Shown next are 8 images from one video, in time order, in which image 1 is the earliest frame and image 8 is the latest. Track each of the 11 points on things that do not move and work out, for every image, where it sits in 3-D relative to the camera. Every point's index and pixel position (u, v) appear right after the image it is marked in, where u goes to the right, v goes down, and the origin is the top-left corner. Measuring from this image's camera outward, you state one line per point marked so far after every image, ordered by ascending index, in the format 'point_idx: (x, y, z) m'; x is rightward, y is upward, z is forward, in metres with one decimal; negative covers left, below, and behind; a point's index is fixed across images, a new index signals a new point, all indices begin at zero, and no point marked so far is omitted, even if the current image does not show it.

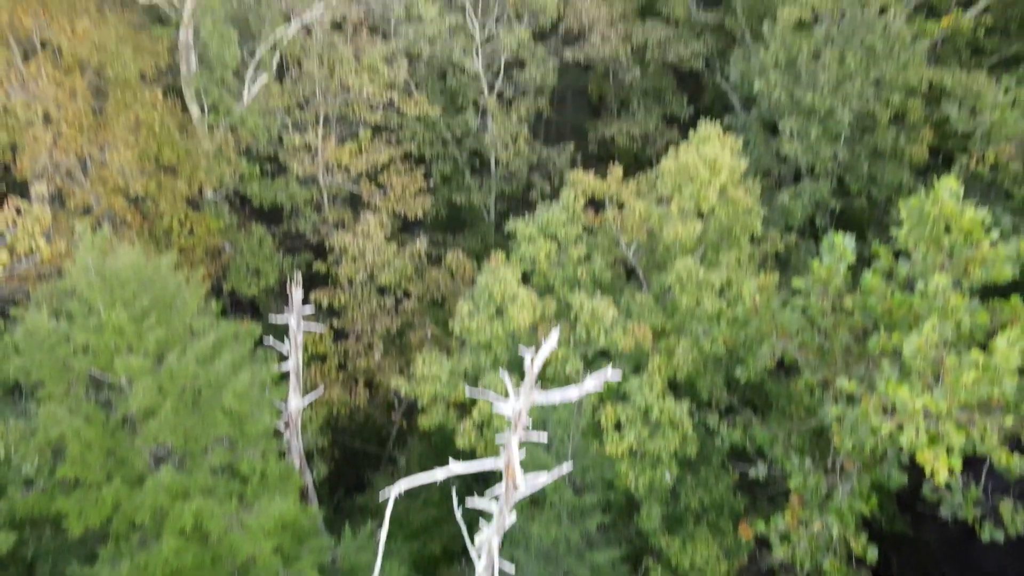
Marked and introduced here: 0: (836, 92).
0: (+3.6, +2.1, +8.2) m
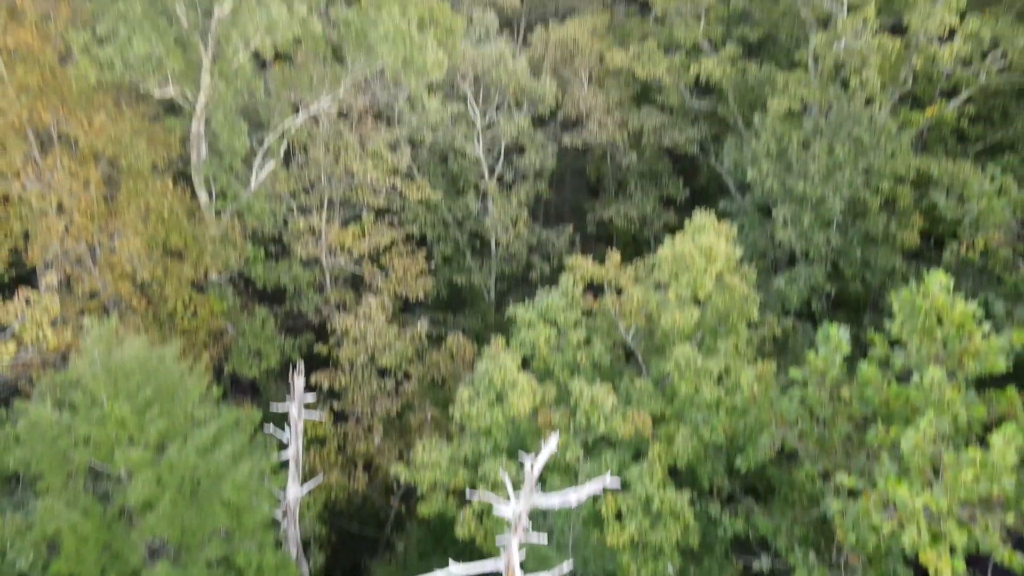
0: (+3.6, +1.2, +8.4) m
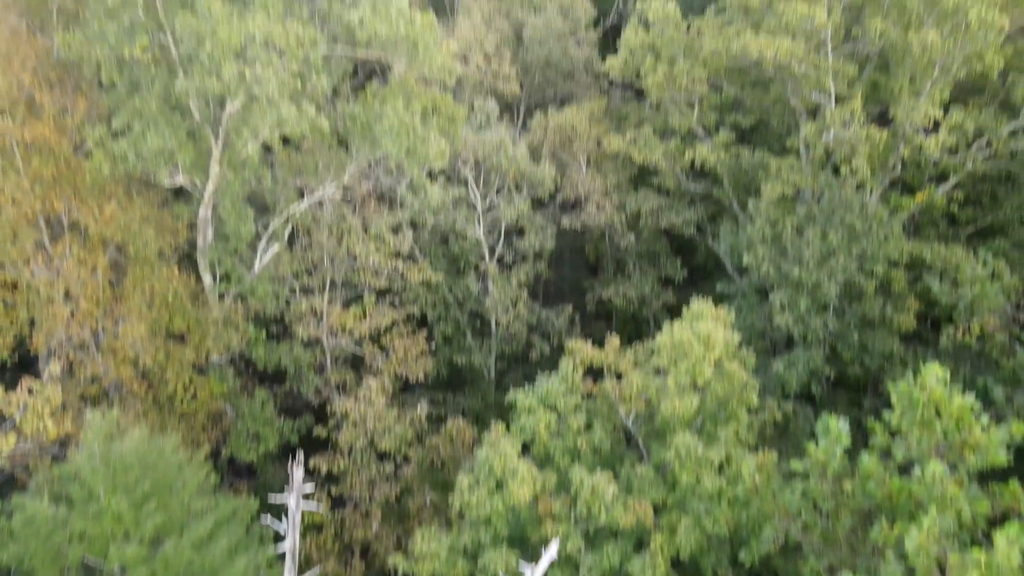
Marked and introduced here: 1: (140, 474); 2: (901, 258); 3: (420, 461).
0: (+3.6, +0.2, +8.6) m
1: (-3.2, -1.6, +6.3) m
2: (+4.5, +0.4, +8.6) m
3: (-1.1, -2.2, +9.2) m
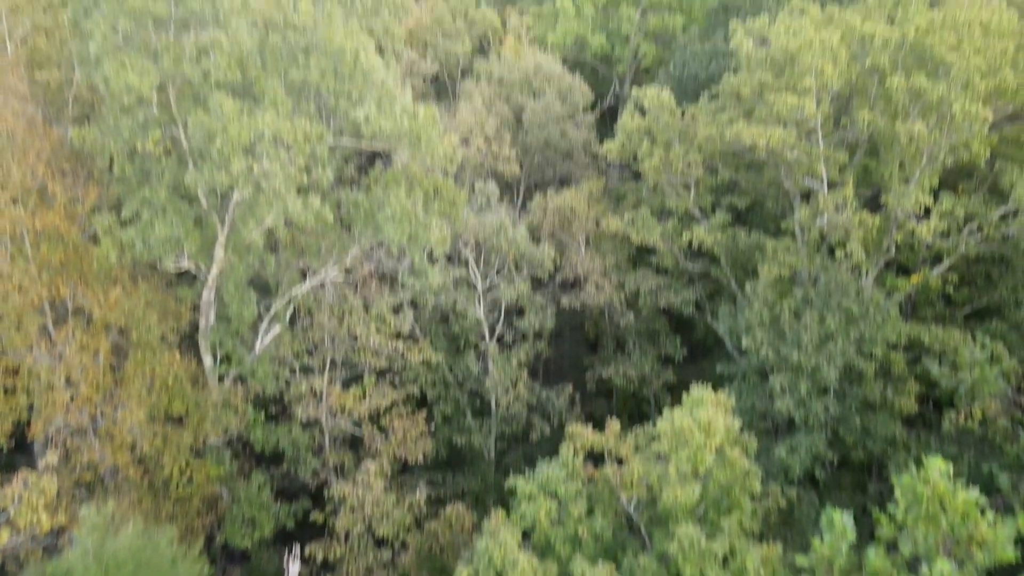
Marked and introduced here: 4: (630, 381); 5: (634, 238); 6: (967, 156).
0: (+3.6, -0.7, +8.6) m
1: (-3.2, -2.3, +6.2) m
2: (+4.5, -0.6, +8.7) m
3: (-1.1, -3.2, +9.0) m
4: (+2.0, -1.6, +12.3) m
5: (+2.0, +0.8, +11.9) m
6: (+5.3, +1.6, +8.7) m
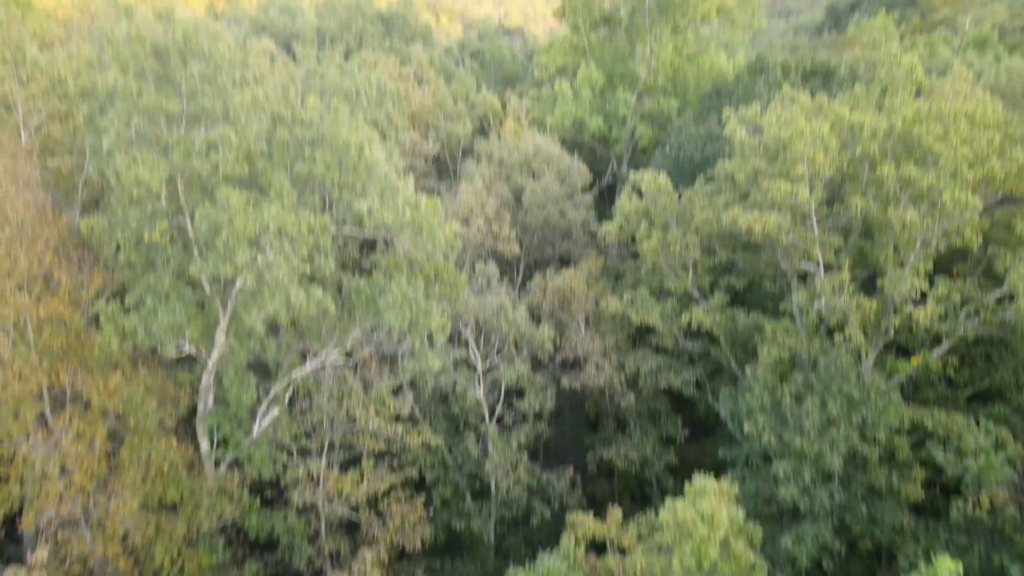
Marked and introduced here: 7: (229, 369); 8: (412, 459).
0: (+3.6, -1.7, +8.5) m
1: (-3.2, -3.1, +6.0) m
2: (+4.5, -1.6, +8.6) m
3: (-1.1, -4.2, +8.7) m
4: (+2.0, -2.9, +12.1) m
5: (+2.0, -0.5, +11.9) m
6: (+5.3, +0.6, +8.8) m
7: (-3.2, -0.9, +8.5) m
8: (-1.4, -2.5, +10.7) m
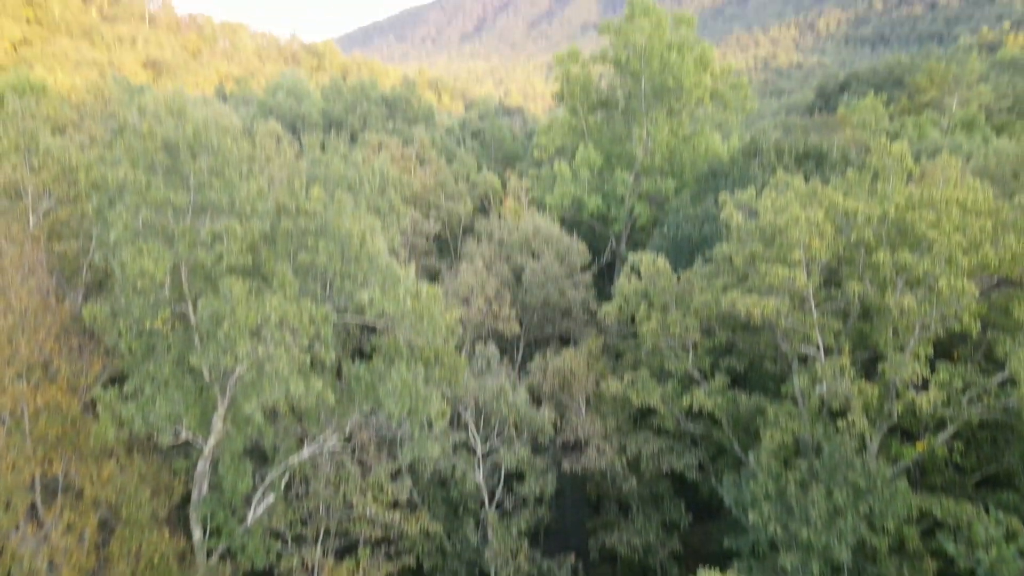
0: (+3.6, -2.7, +8.3) m
1: (-3.2, -3.8, +5.7) m
2: (+4.5, -2.6, +8.4) m
3: (-1.1, -5.2, +8.3) m
4: (+2.0, -4.2, +11.8) m
5: (+2.0, -1.8, +11.8) m
6: (+5.3, -0.5, +8.9) m
7: (-3.2, -1.9, +8.4) m
8: (-1.4, -3.7, +10.5) m
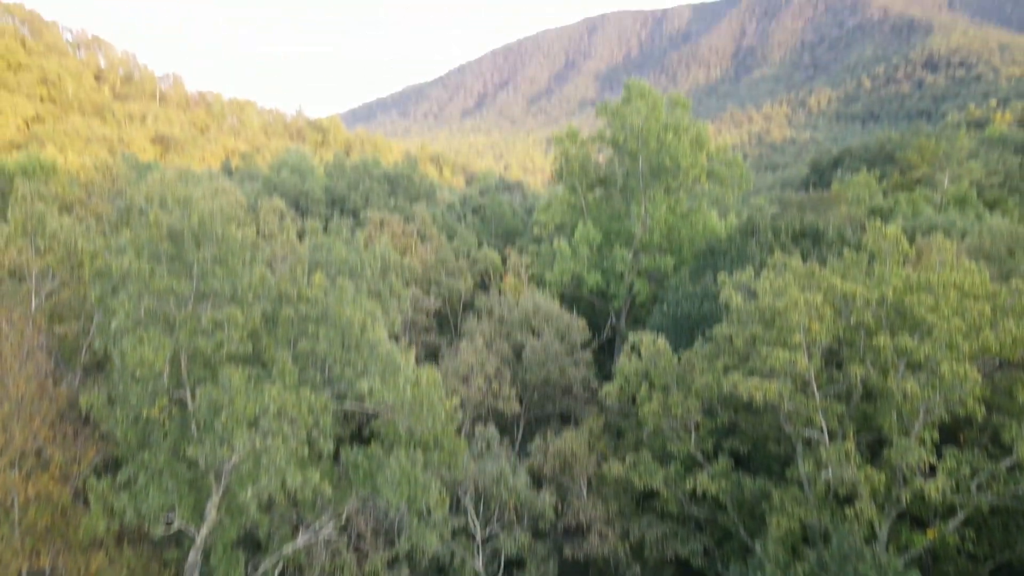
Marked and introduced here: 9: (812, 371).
0: (+3.6, -3.6, +8.0) m
1: (-3.2, -4.5, +5.3) m
2: (+4.5, -3.5, +8.2) m
3: (-1.1, -6.1, +7.8) m
4: (+2.0, -5.4, +11.4) m
5: (+2.0, -3.1, +11.6) m
6: (+5.3, -1.4, +8.8) m
7: (-3.2, -2.8, +8.1) m
8: (-1.4, -4.8, +10.1) m
9: (+3.9, -1.0, +9.5) m
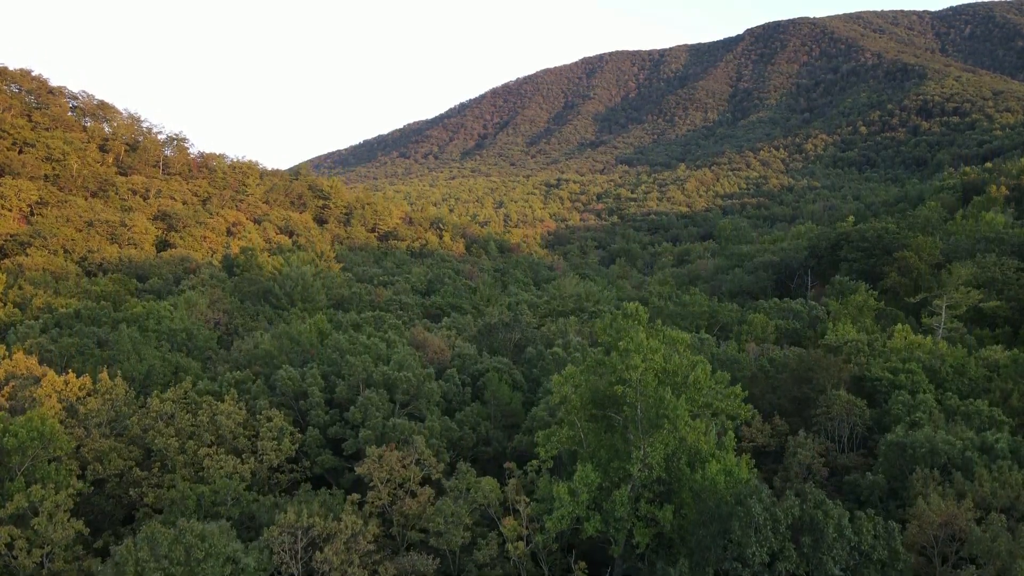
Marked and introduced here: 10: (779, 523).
0: (+3.5, -9.8, +7.7) m
1: (-3.2, -10.5, +5.0) m
2: (+4.5, -9.7, +7.9) m
3: (-1.2, -12.3, +7.4) m
4: (+1.9, -11.8, +11.0) m
5: (+1.9, -9.4, +11.3) m
6: (+5.3, -7.7, +8.6) m
7: (-3.3, -9.1, +7.9) m
8: (-1.5, -11.1, +9.7) m
9: (+3.8, -7.3, +9.3) m
10: (+6.0, -5.4, +16.7) m
